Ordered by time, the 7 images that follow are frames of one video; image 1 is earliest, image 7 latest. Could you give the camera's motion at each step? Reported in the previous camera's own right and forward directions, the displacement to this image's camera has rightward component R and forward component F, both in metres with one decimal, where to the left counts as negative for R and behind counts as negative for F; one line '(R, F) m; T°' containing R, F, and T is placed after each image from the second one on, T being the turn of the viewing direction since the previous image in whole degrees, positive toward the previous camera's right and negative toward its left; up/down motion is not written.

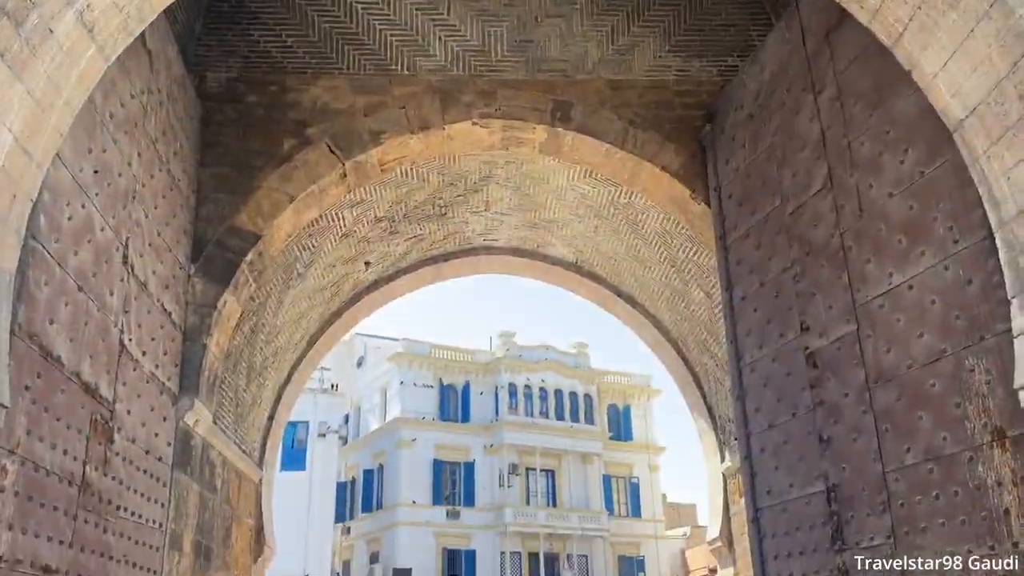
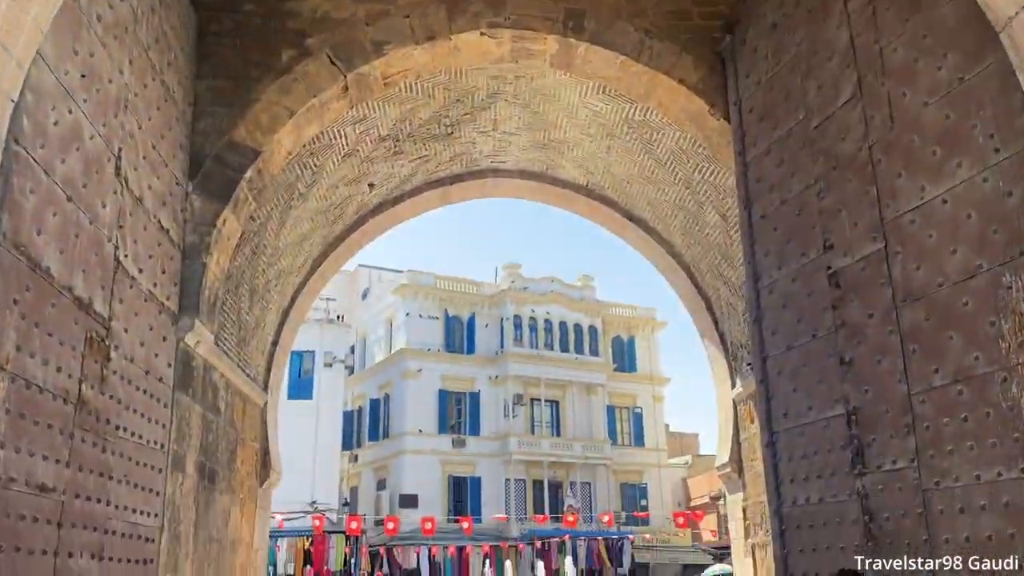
(0.0, +0.2) m; 0°
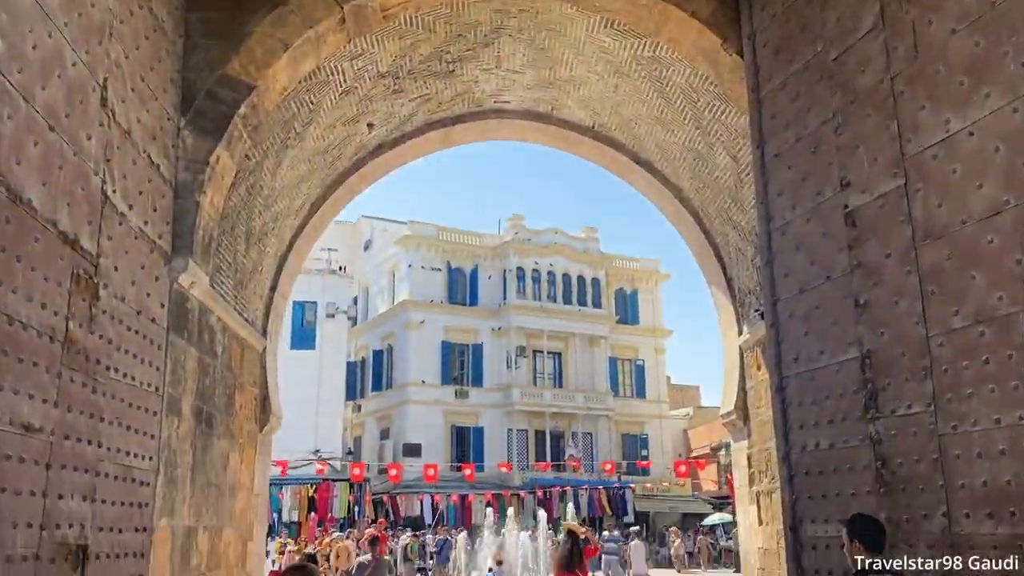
(0.0, +0.2) m; 0°
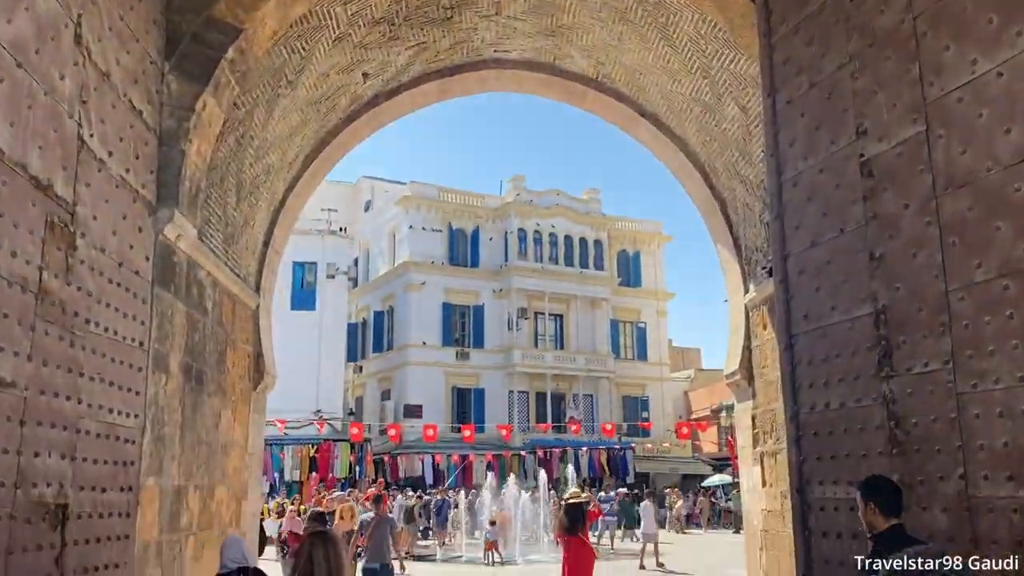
(0.0, +0.2) m; 0°
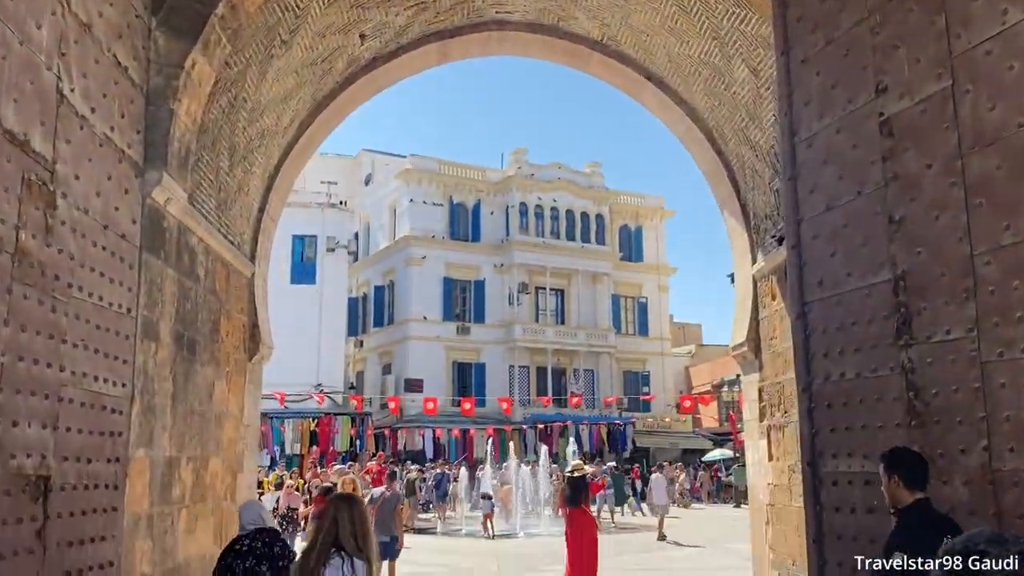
(0.0, +0.2) m; 0°
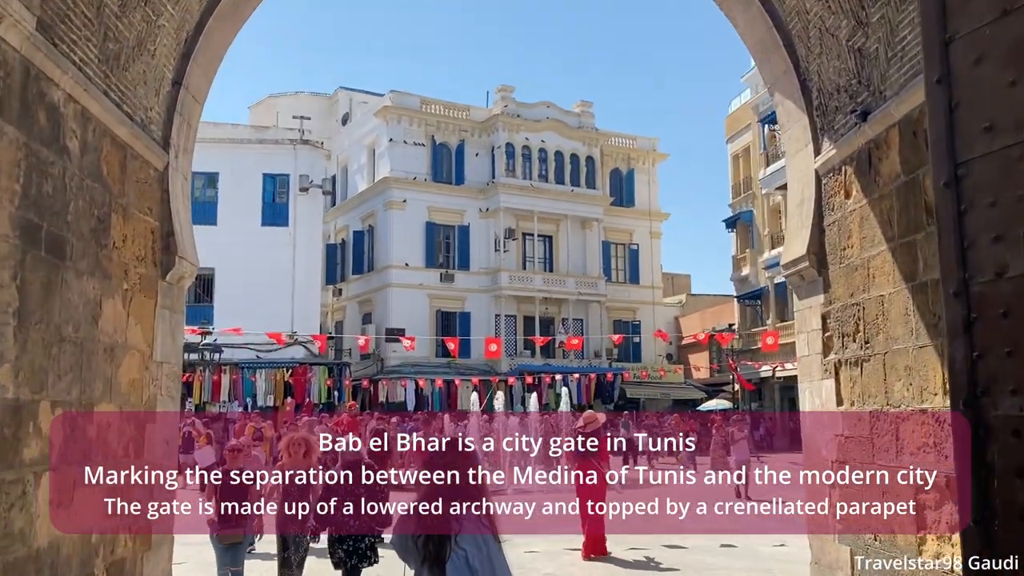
(-0.1, +1.7) m; +1°
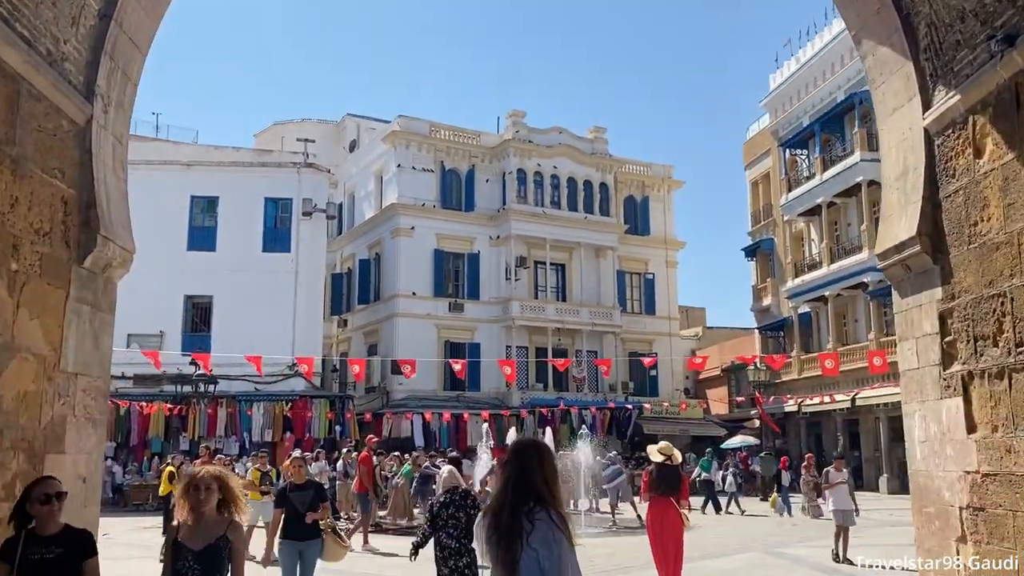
(-0.1, +1.4) m; -1°
